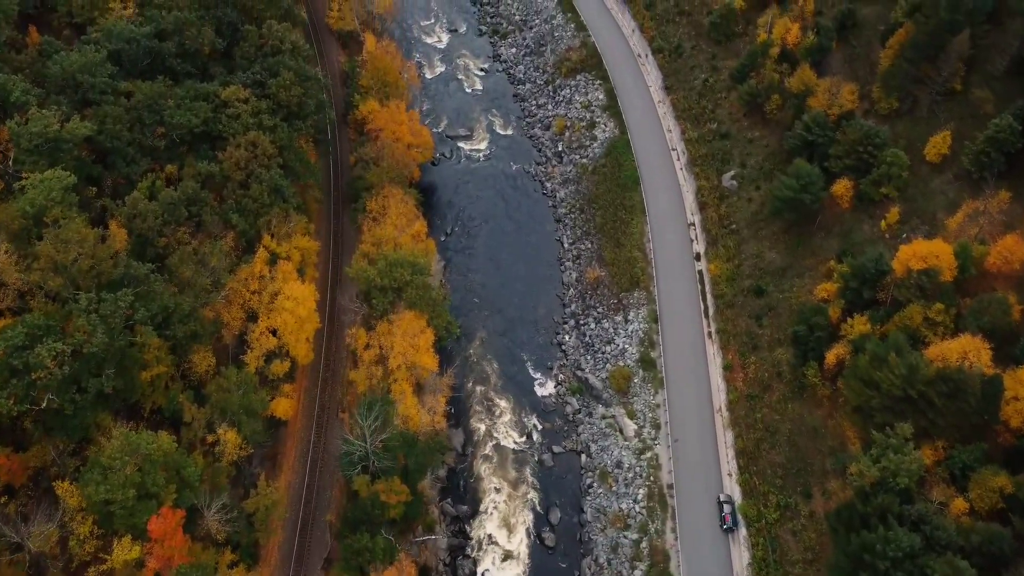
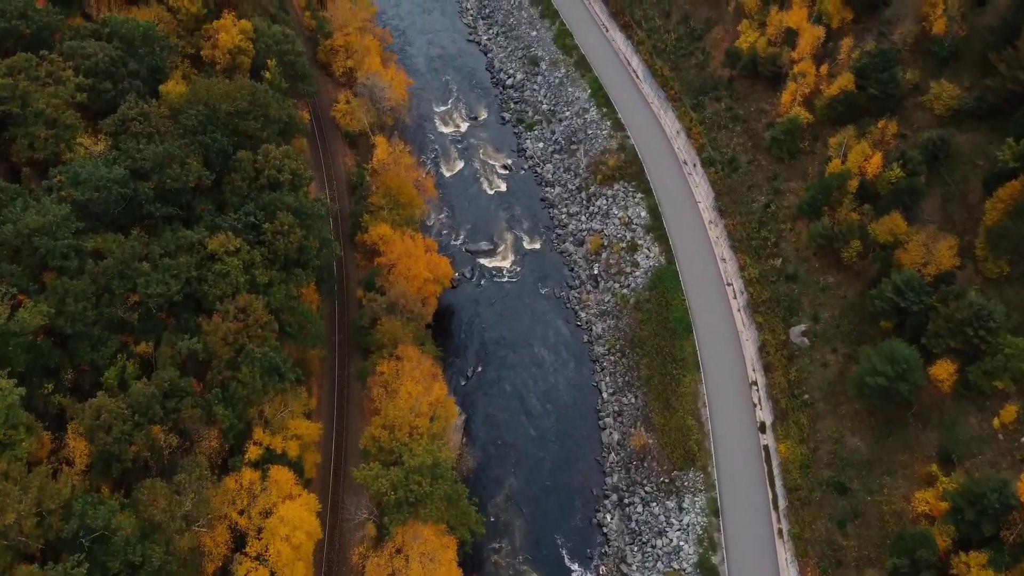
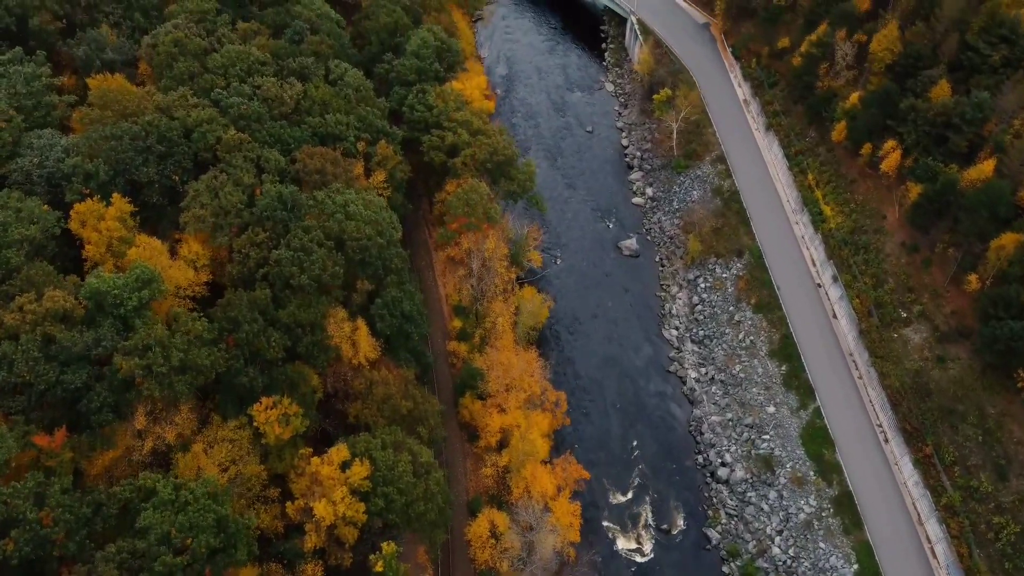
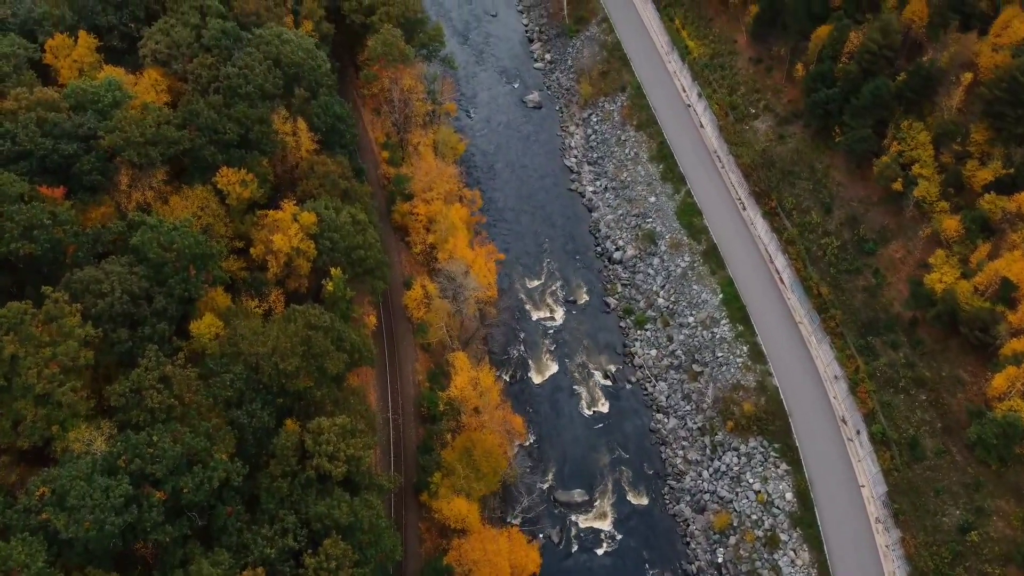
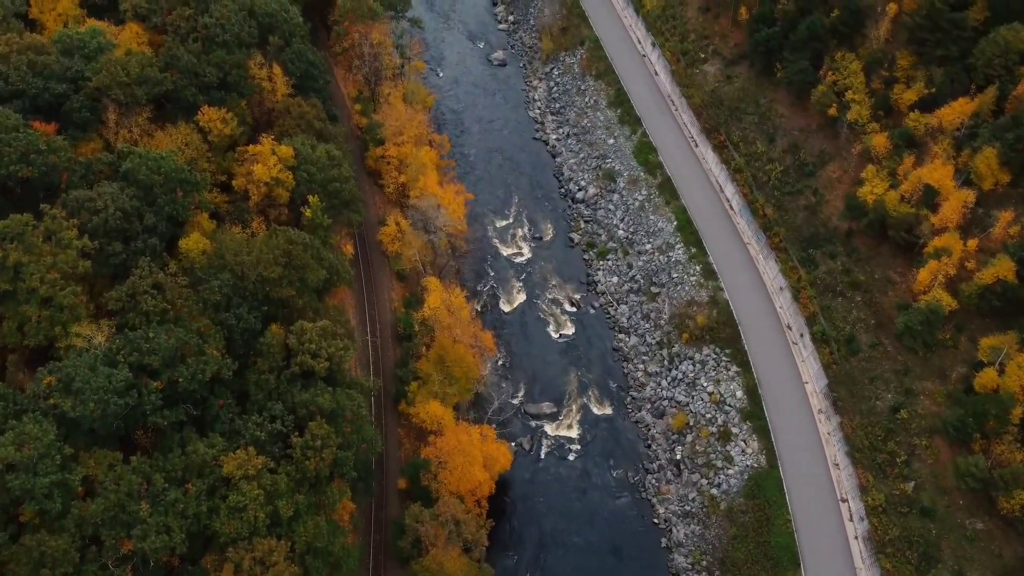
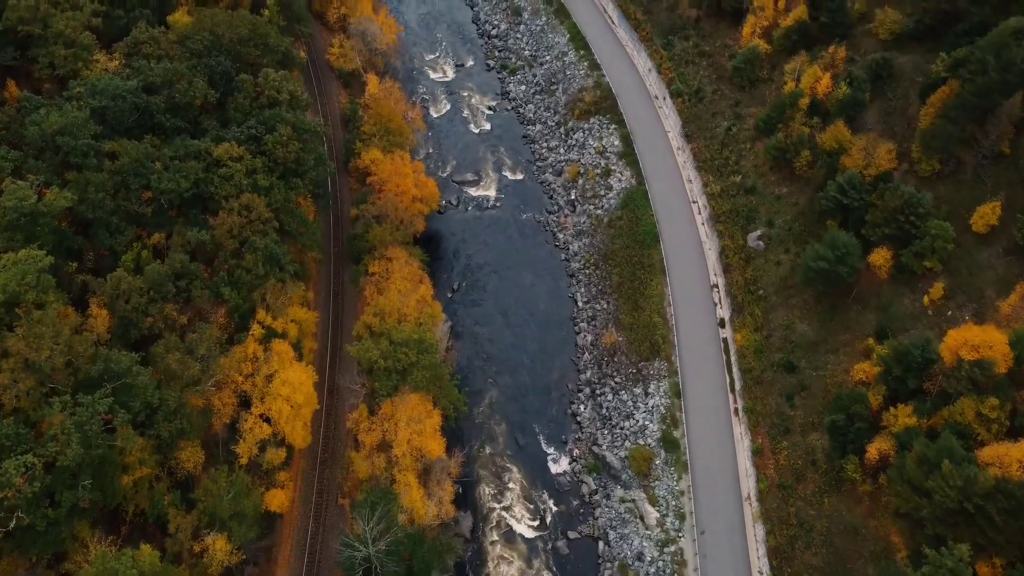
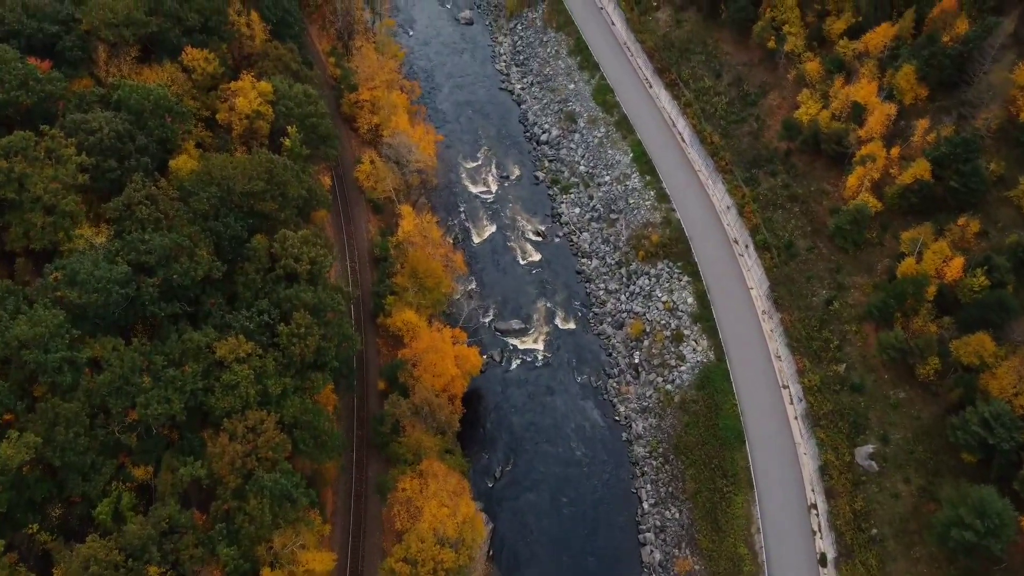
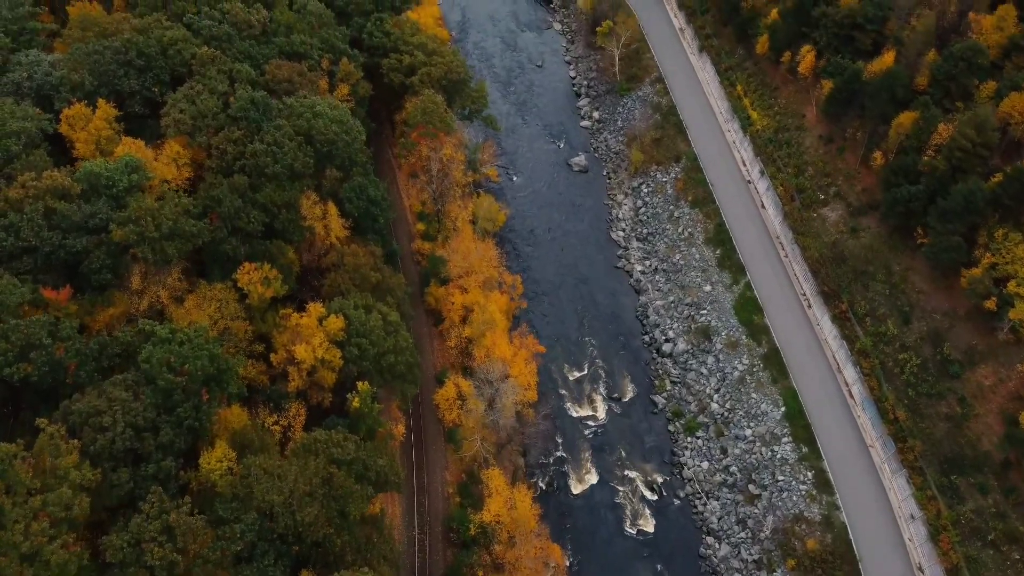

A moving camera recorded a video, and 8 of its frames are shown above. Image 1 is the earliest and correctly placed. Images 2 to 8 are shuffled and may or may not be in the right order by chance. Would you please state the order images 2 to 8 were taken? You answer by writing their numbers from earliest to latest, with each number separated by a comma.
6, 2, 7, 5, 4, 8, 3
